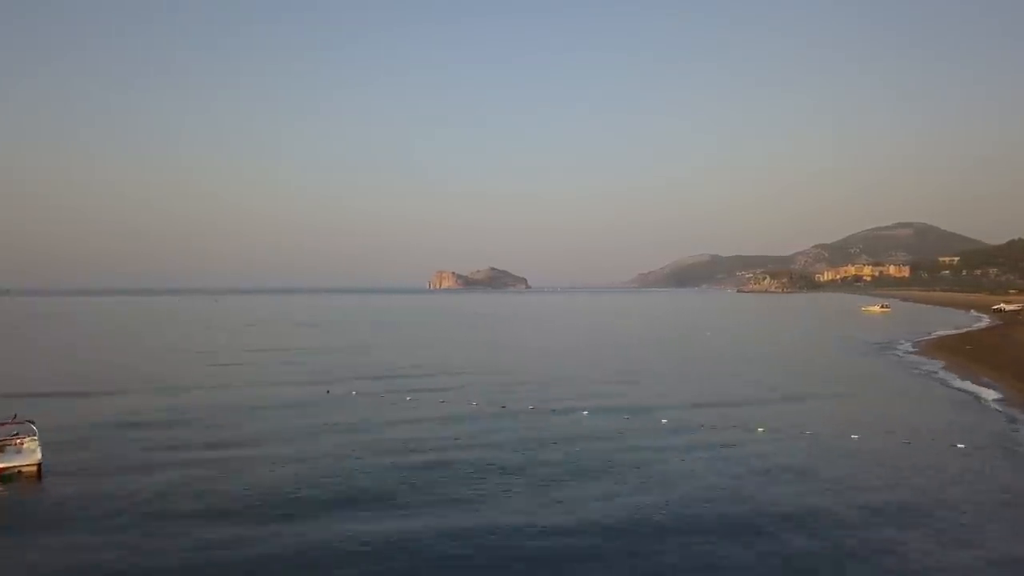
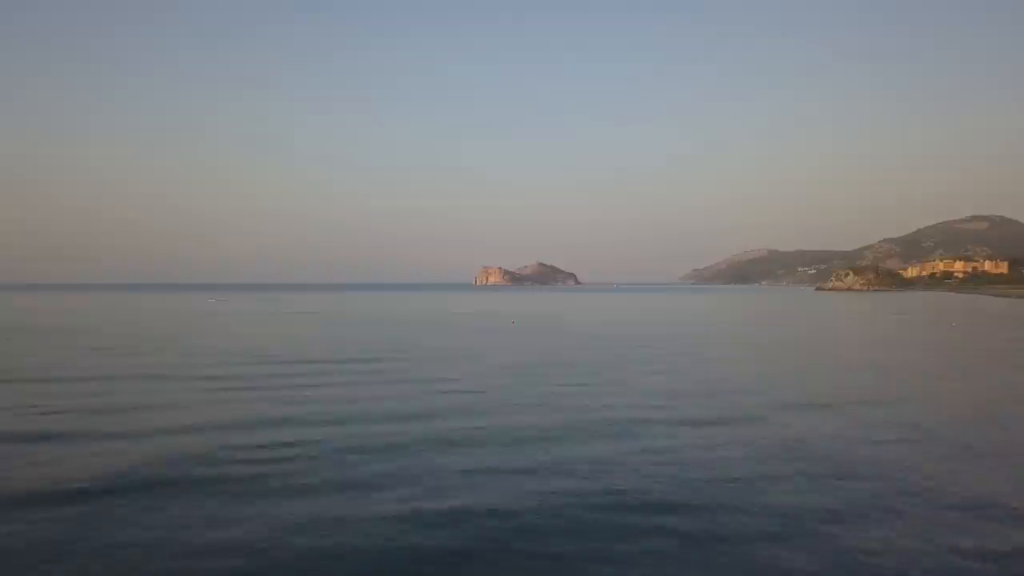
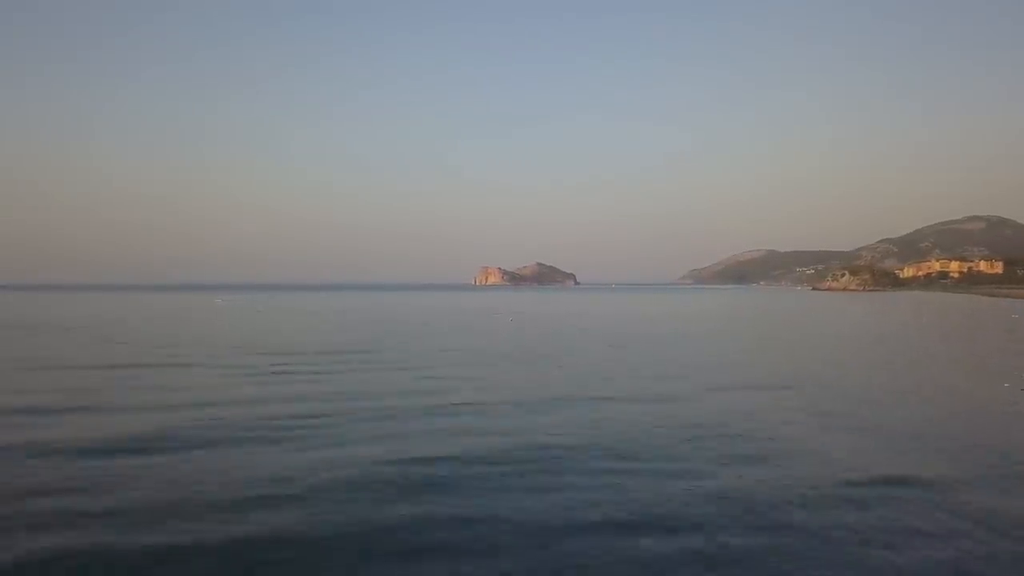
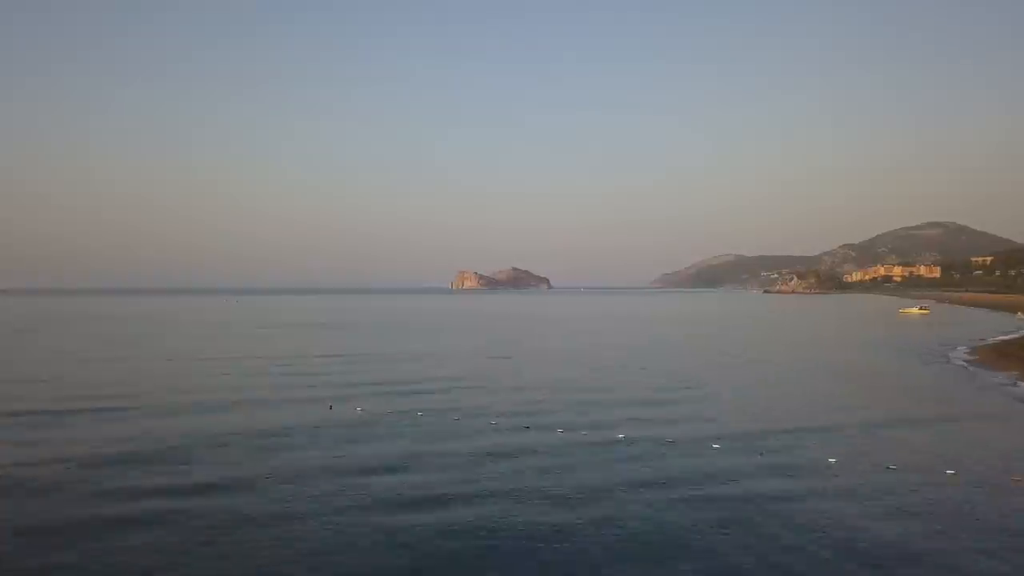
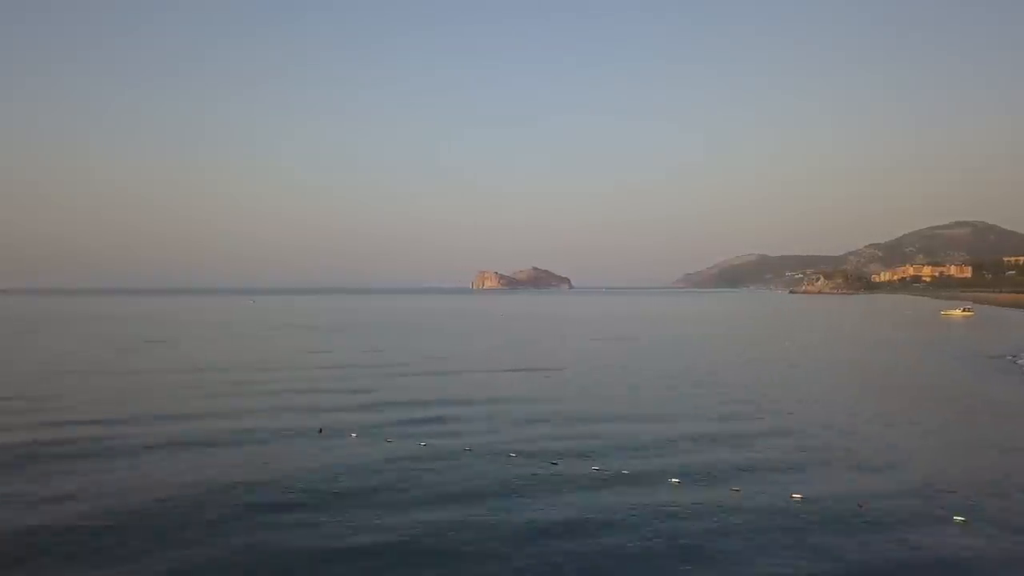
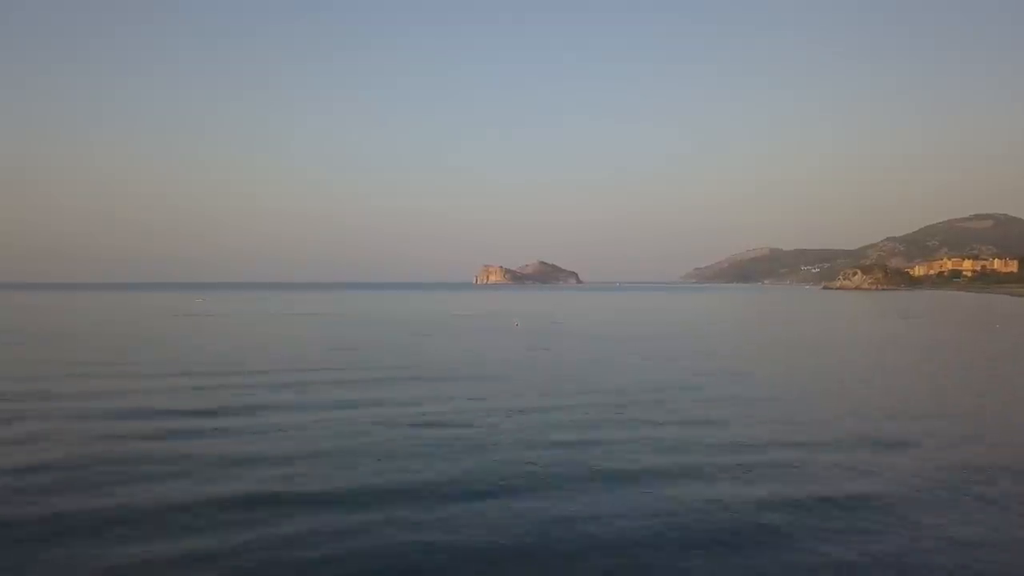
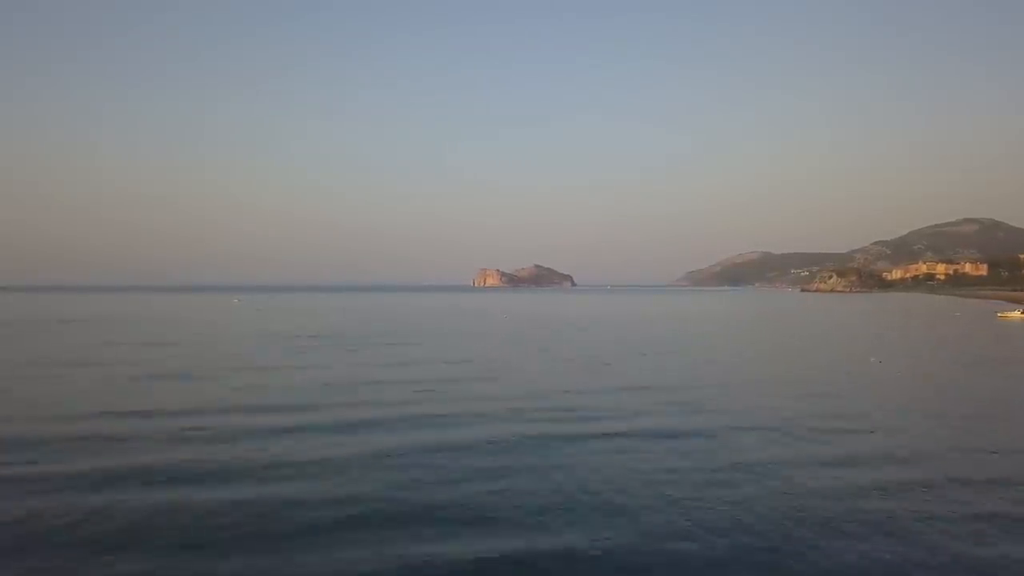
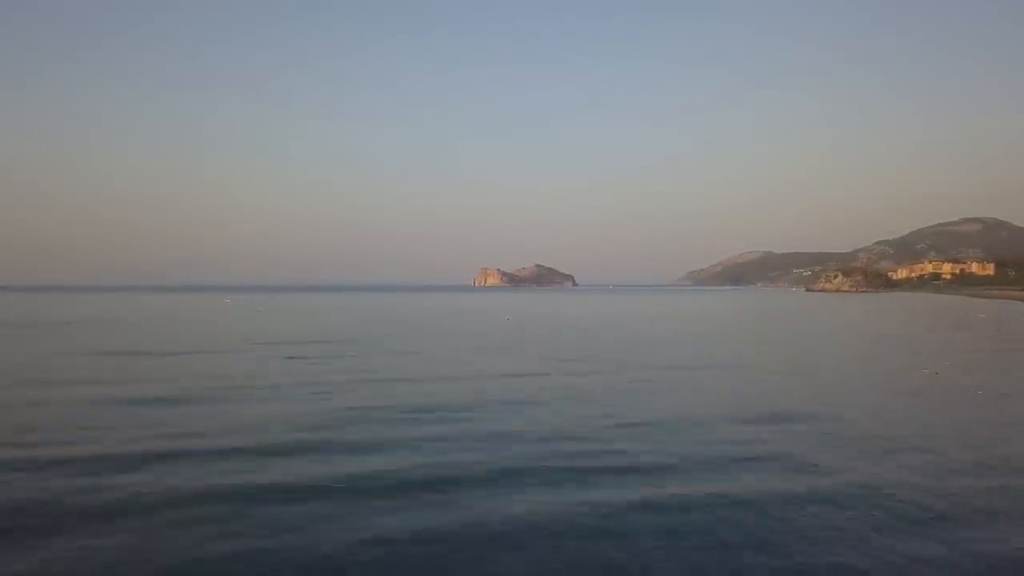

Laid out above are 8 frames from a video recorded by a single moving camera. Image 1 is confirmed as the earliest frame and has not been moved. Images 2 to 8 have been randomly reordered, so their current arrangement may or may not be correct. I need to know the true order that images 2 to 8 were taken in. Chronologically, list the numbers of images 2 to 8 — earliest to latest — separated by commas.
4, 5, 7, 8, 3, 2, 6
